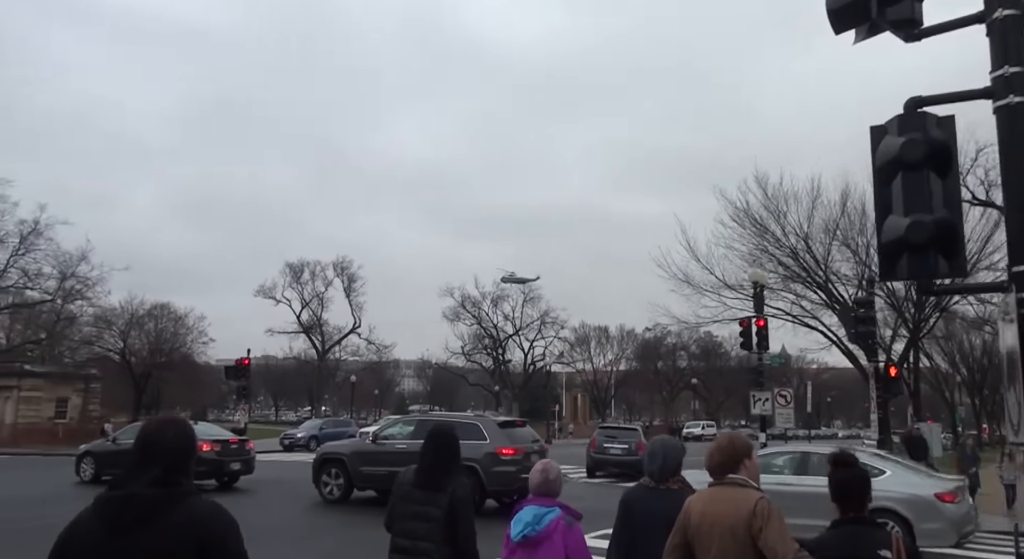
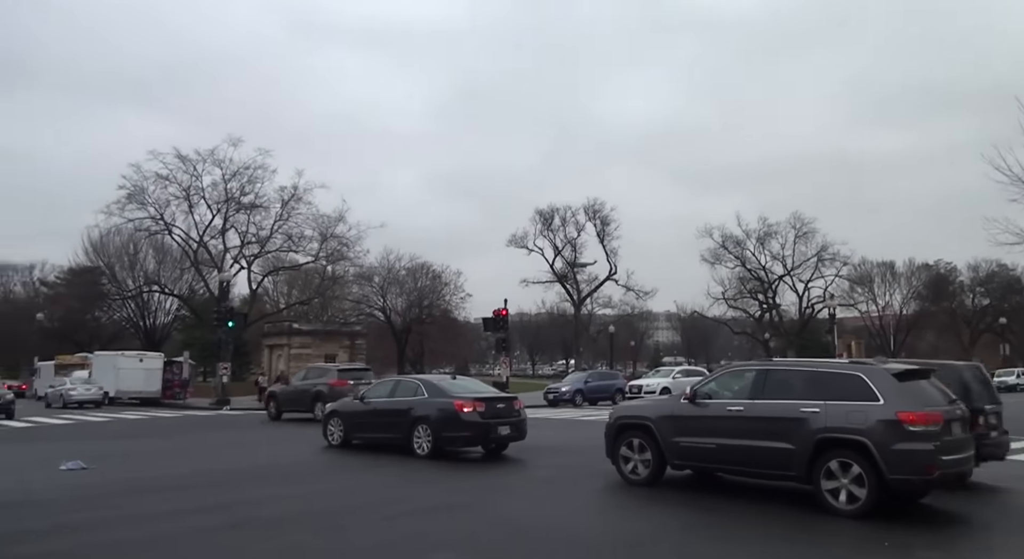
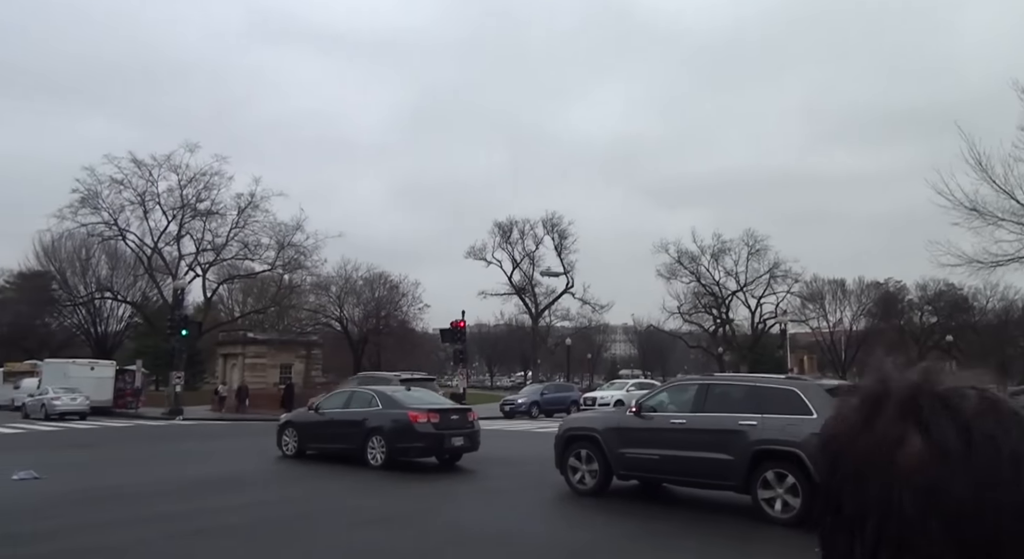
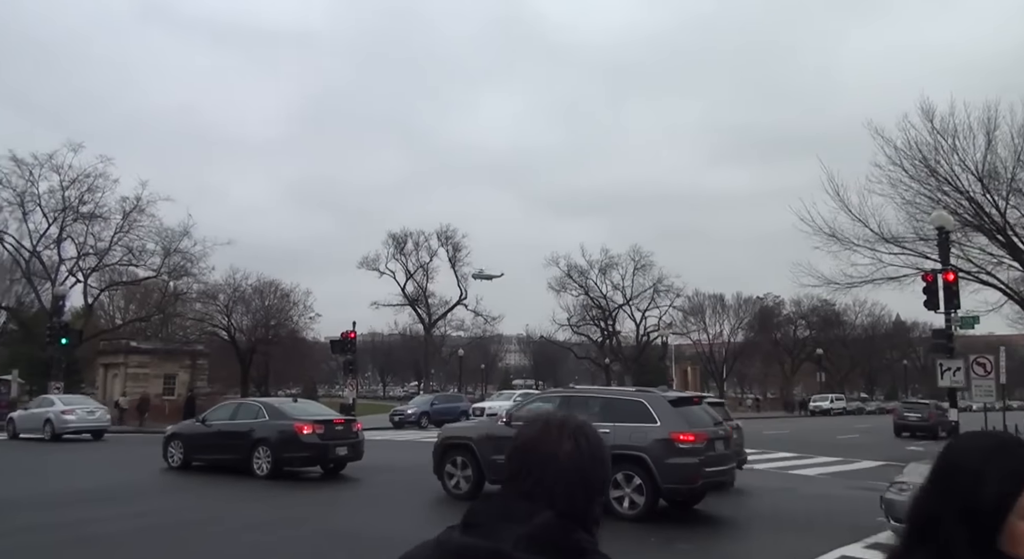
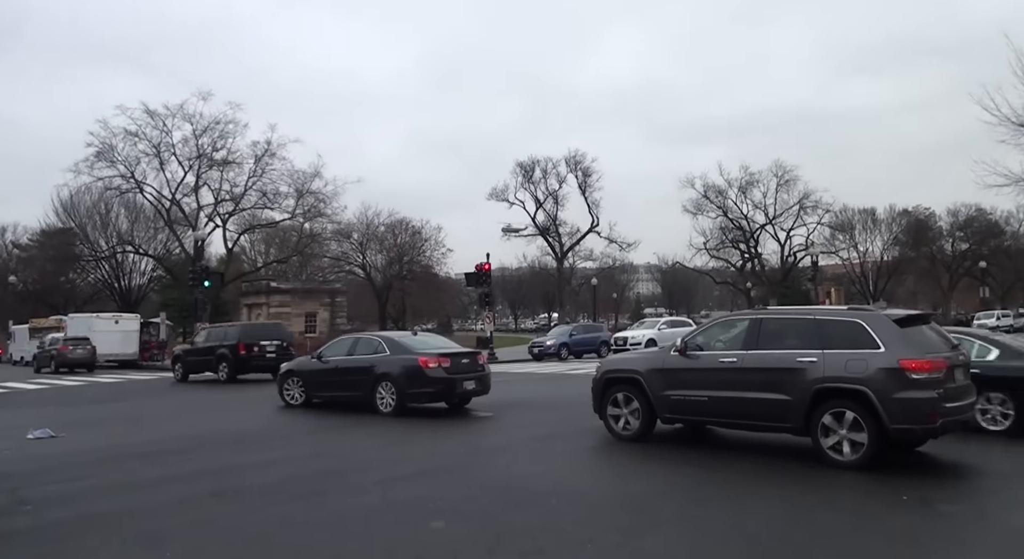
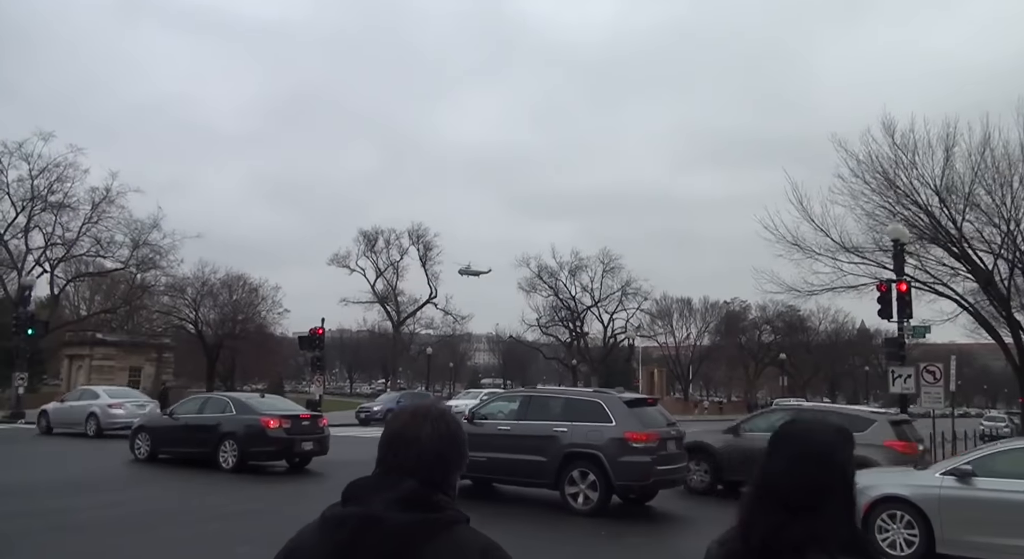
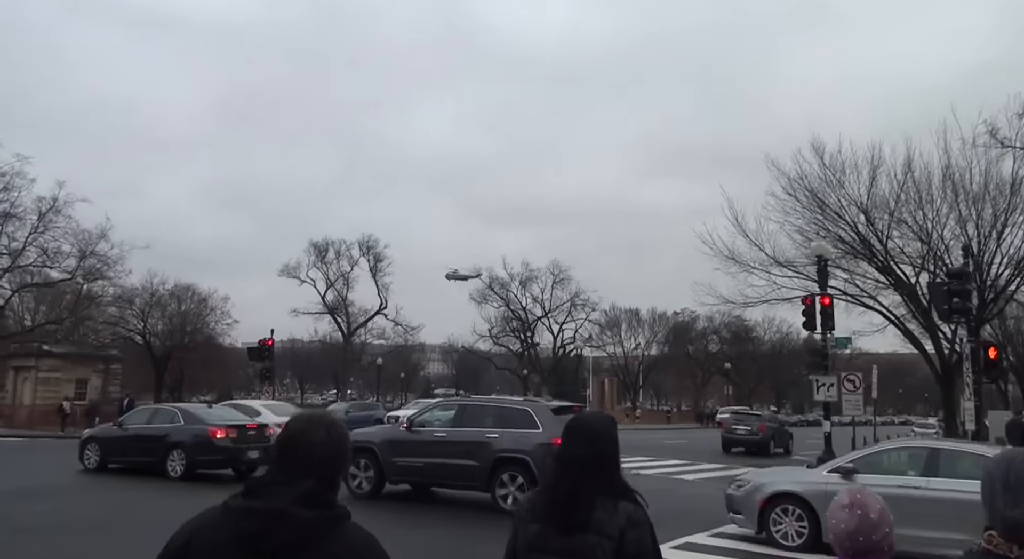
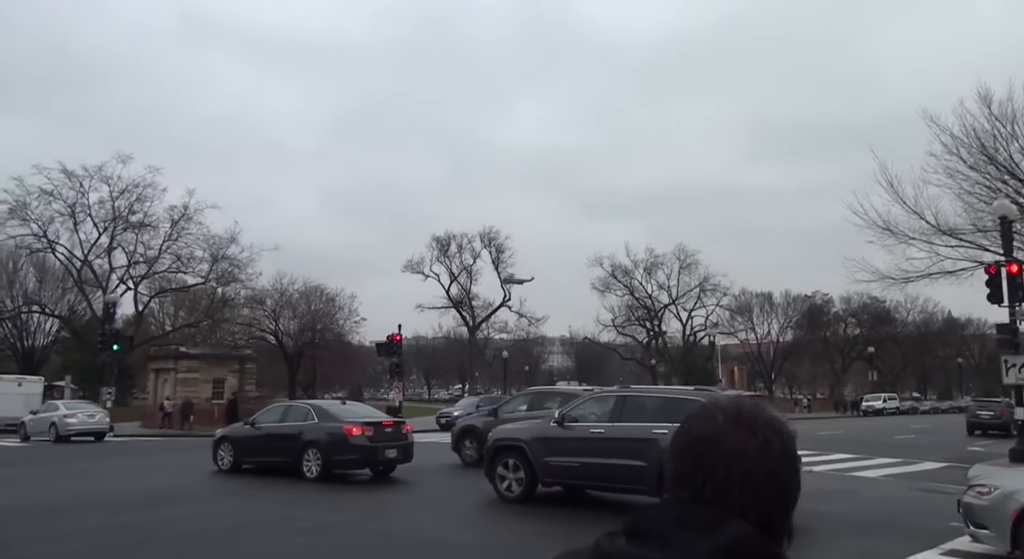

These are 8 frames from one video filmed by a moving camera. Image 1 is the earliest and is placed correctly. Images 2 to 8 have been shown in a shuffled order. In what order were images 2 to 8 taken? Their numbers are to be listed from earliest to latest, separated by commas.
7, 6, 4, 8, 3, 2, 5
